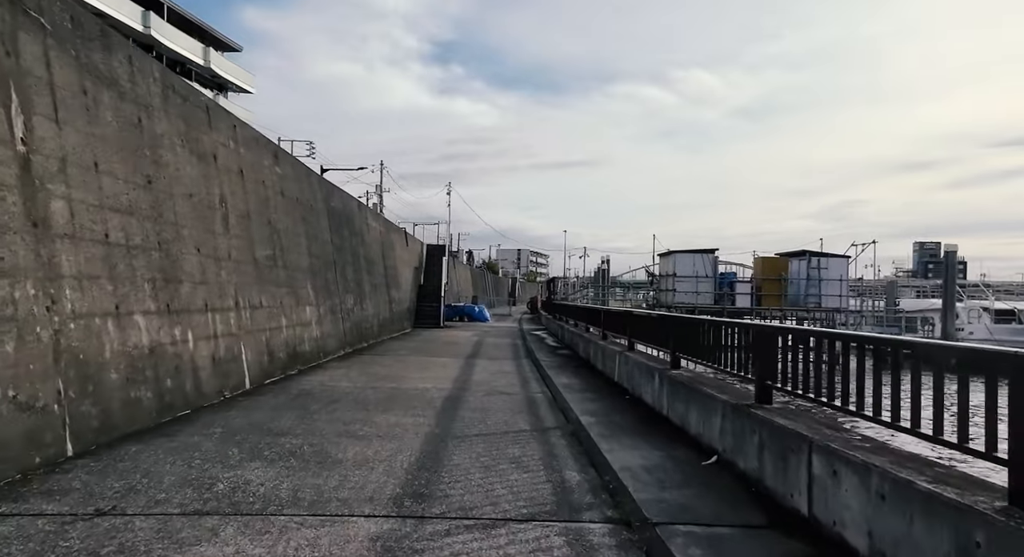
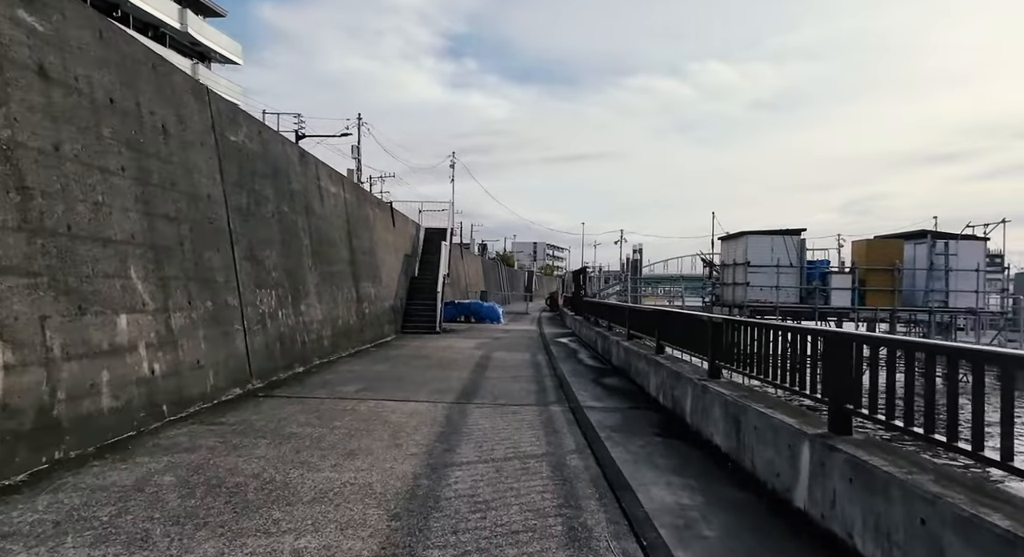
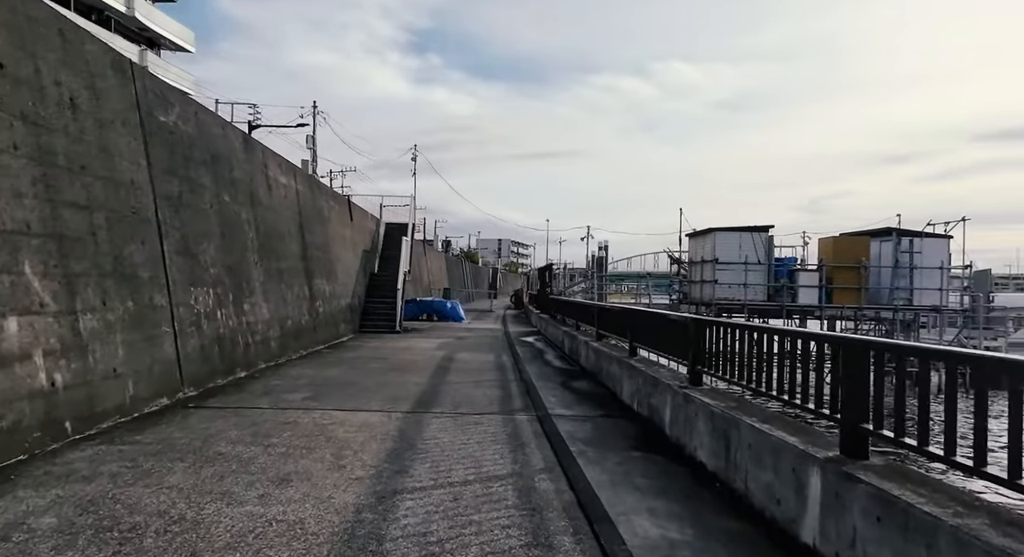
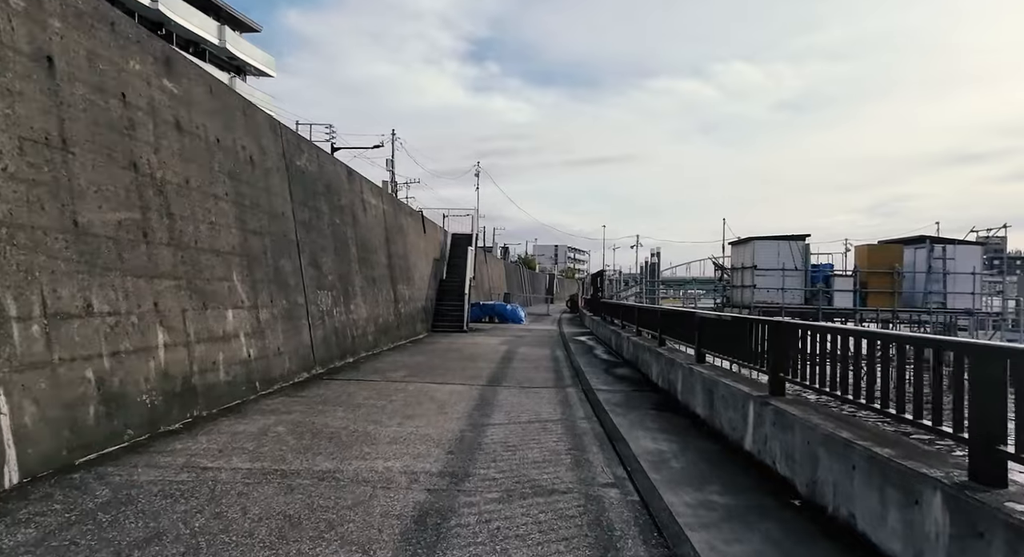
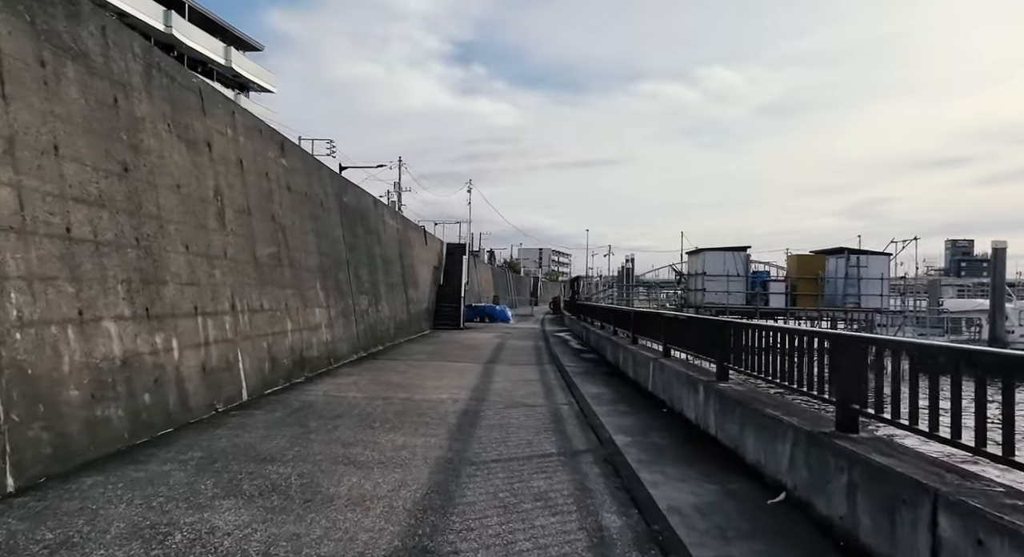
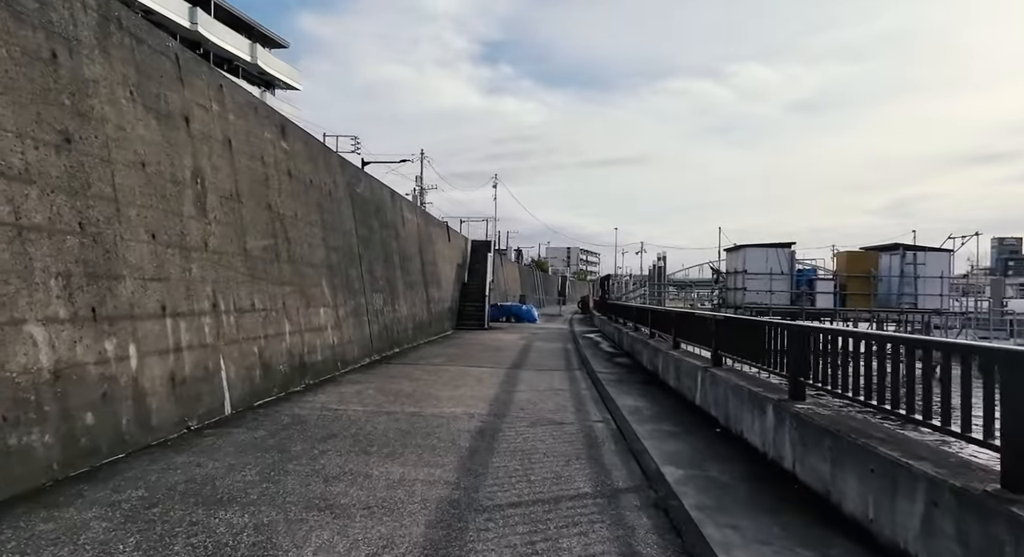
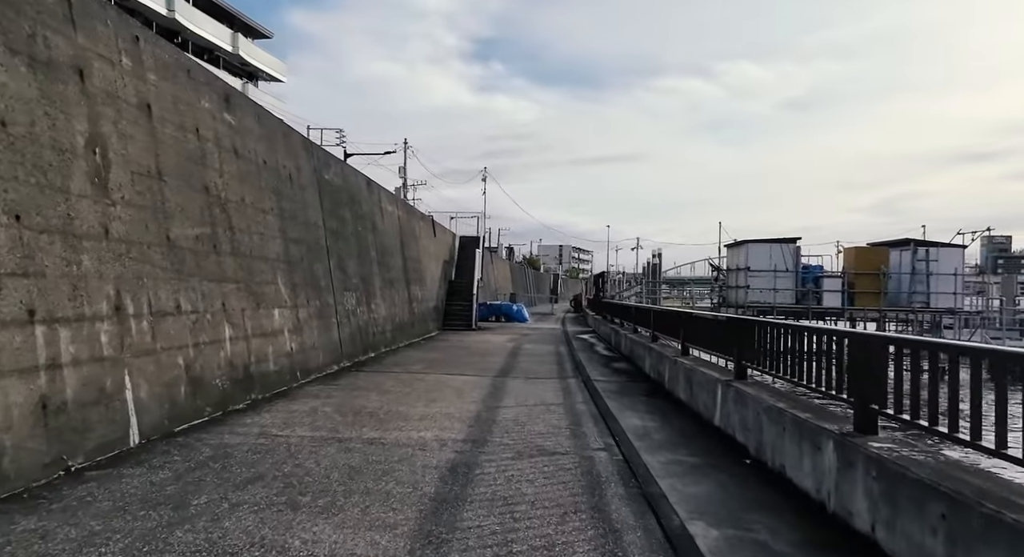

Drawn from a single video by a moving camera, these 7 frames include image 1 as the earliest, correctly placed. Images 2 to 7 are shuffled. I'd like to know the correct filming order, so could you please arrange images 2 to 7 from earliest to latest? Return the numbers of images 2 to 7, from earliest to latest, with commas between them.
5, 6, 7, 4, 2, 3
